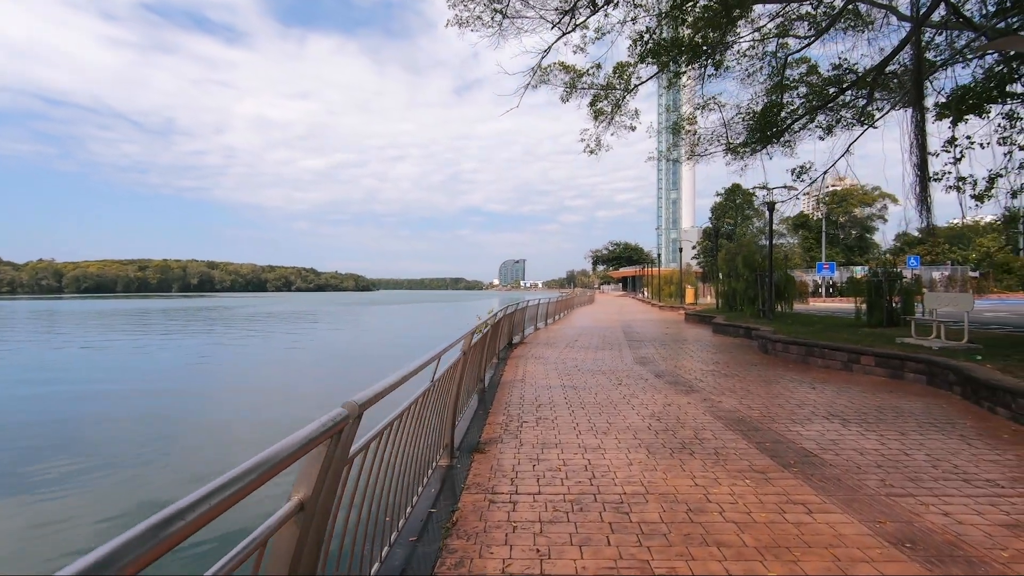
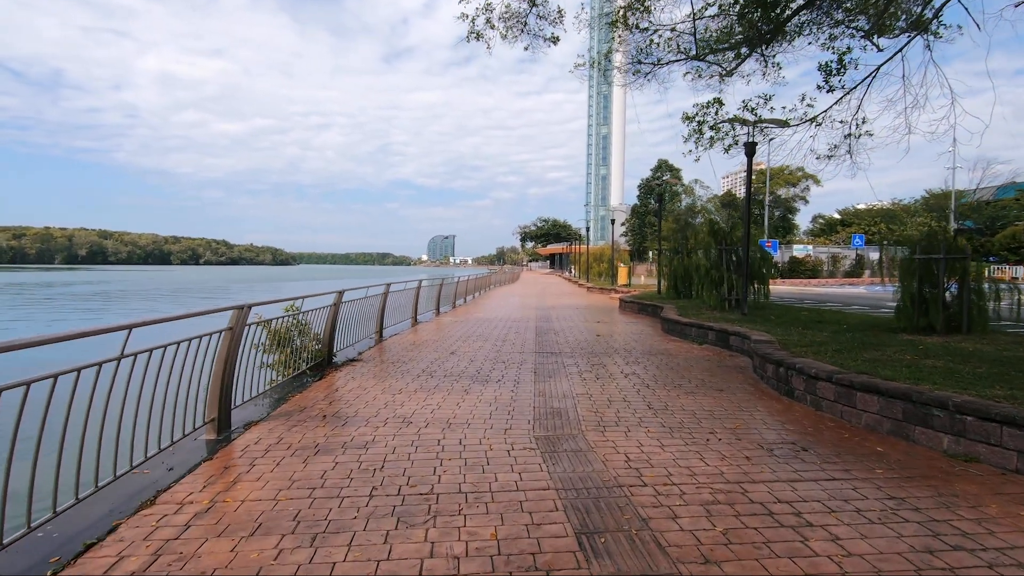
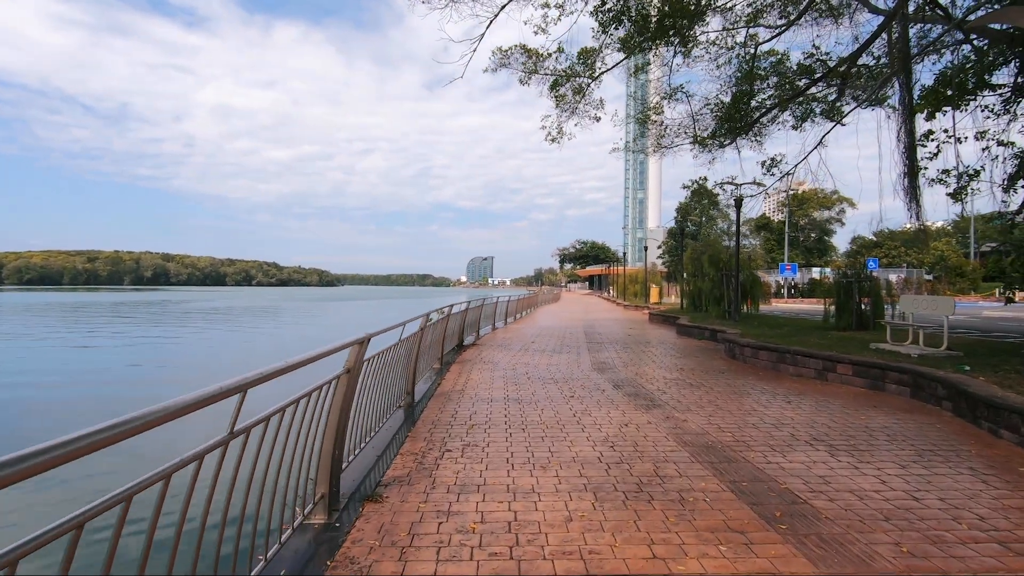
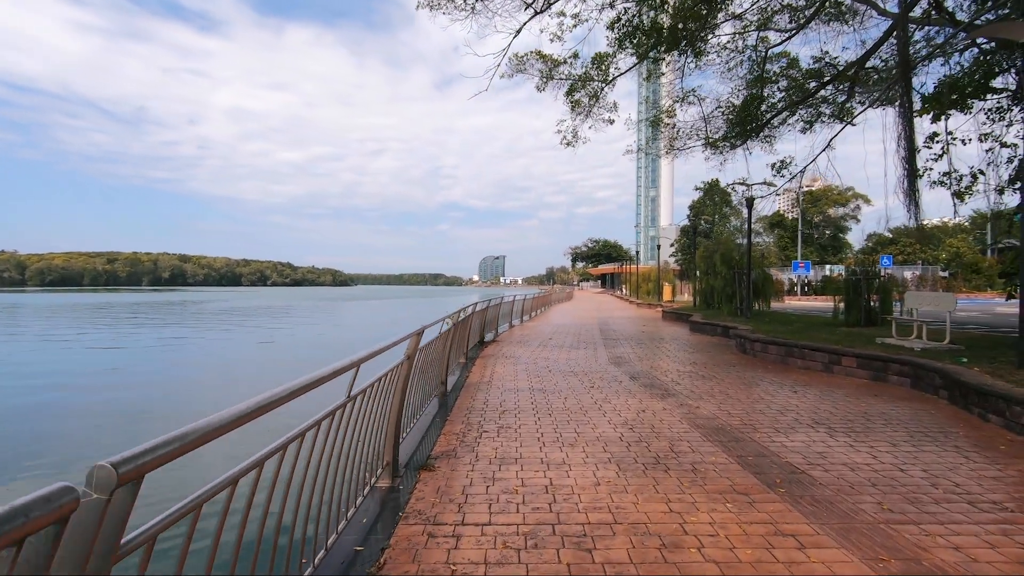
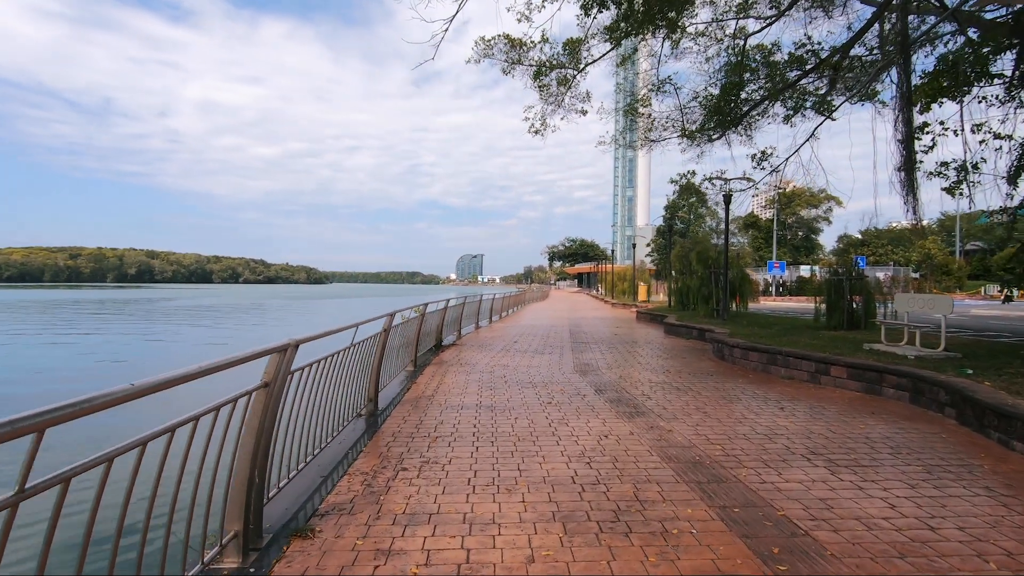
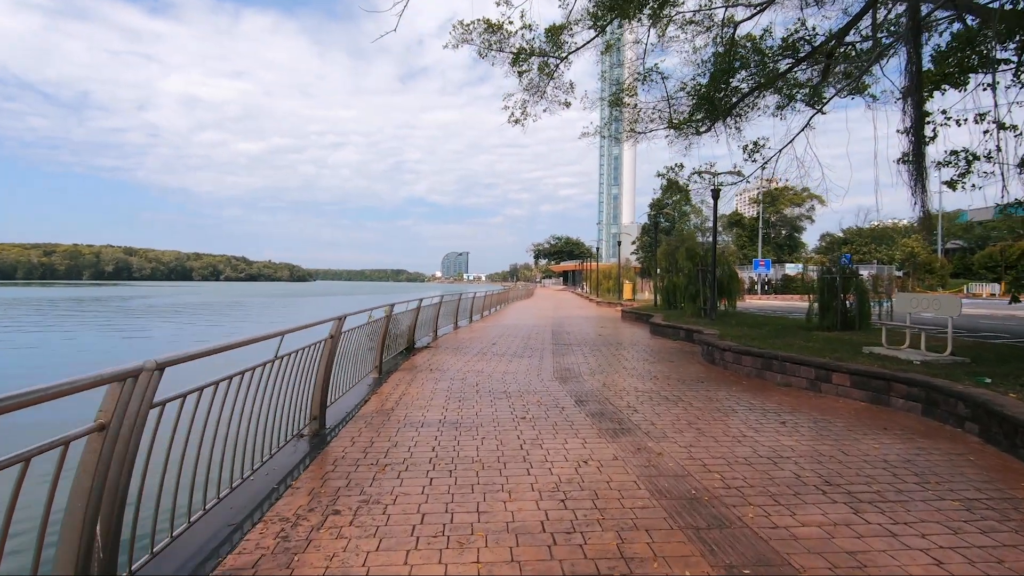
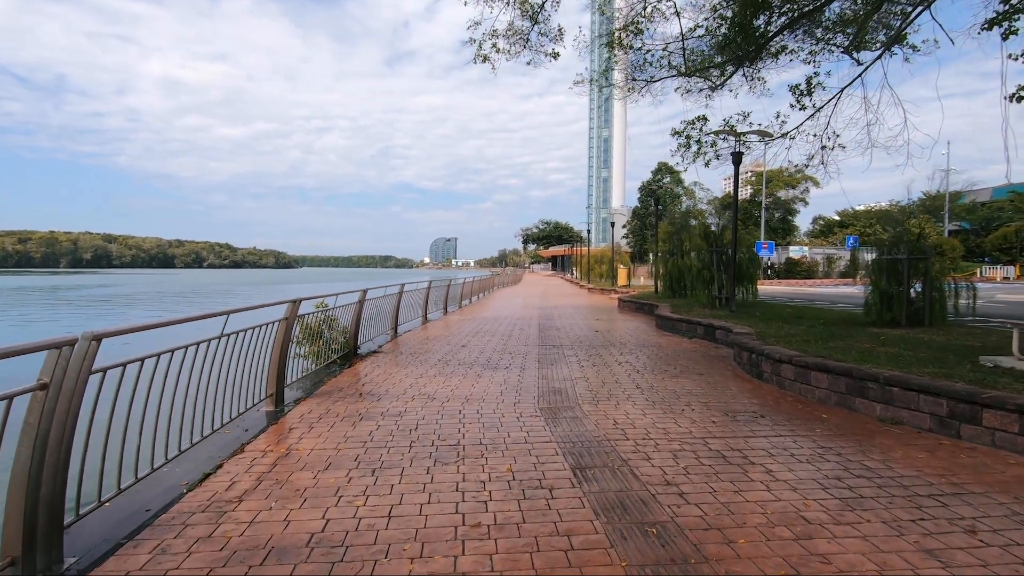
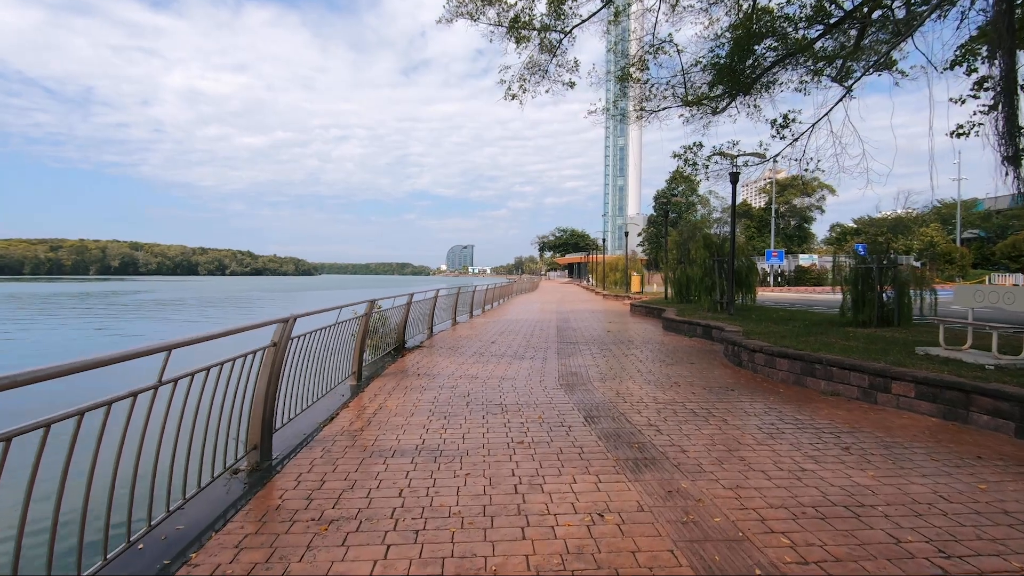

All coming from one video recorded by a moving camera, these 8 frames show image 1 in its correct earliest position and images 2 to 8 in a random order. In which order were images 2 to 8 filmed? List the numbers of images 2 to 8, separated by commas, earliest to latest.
4, 3, 5, 6, 8, 7, 2
